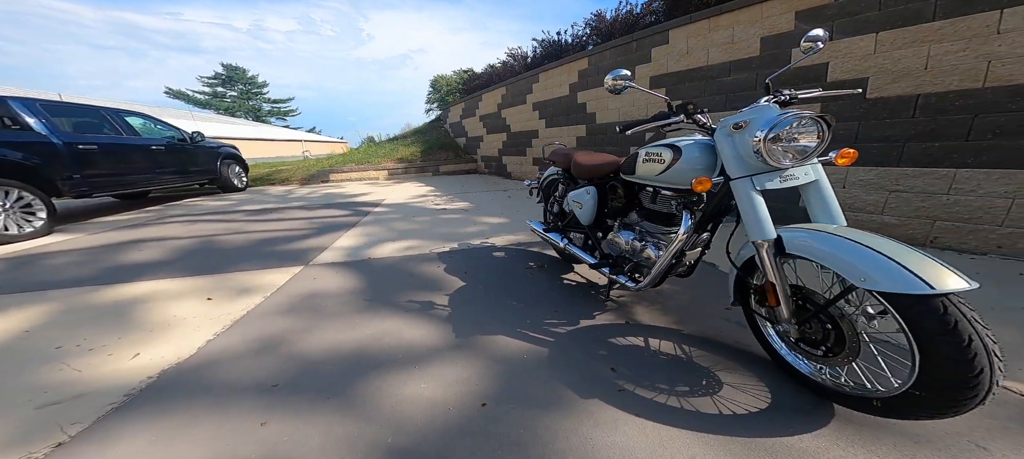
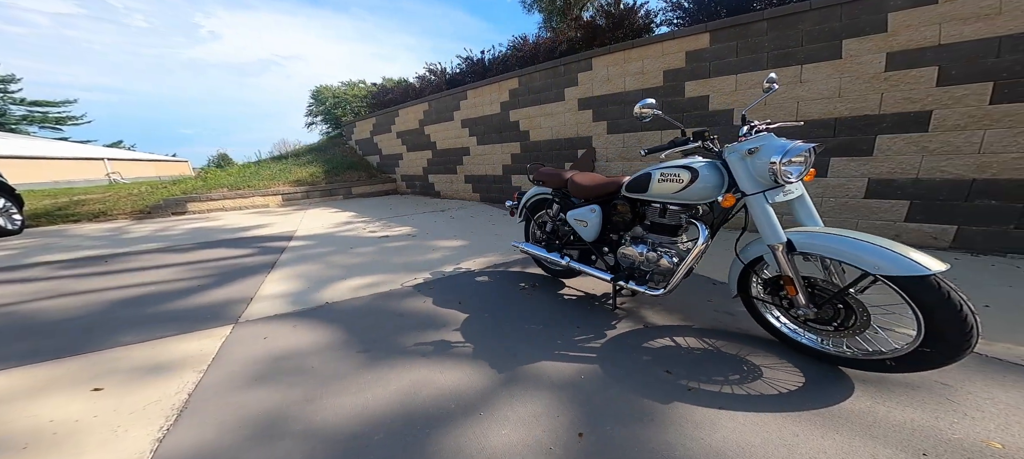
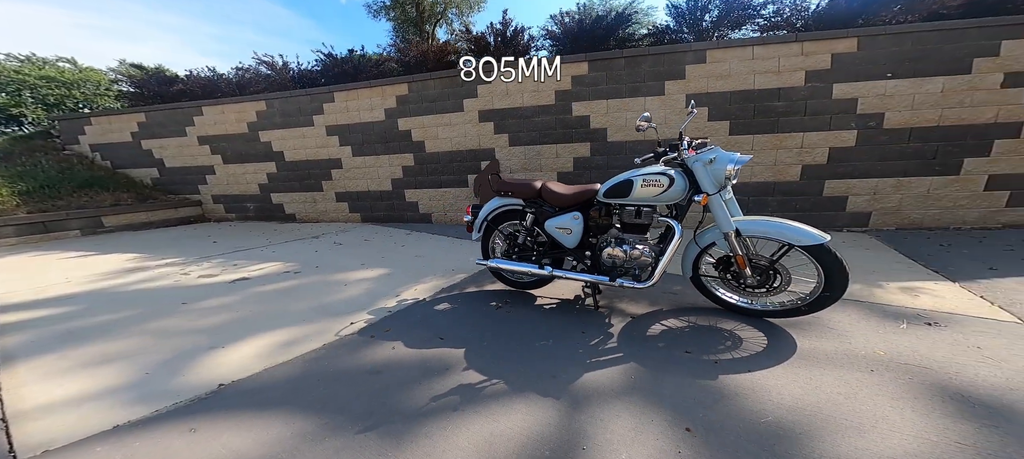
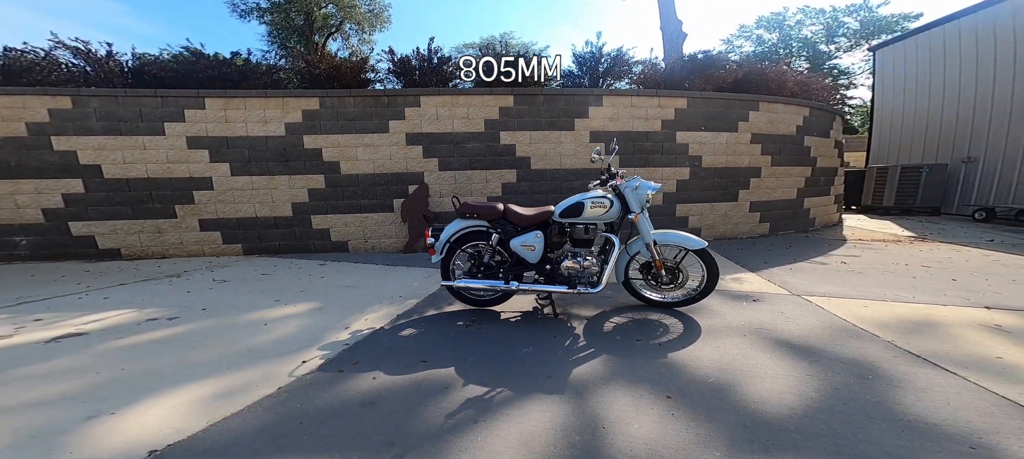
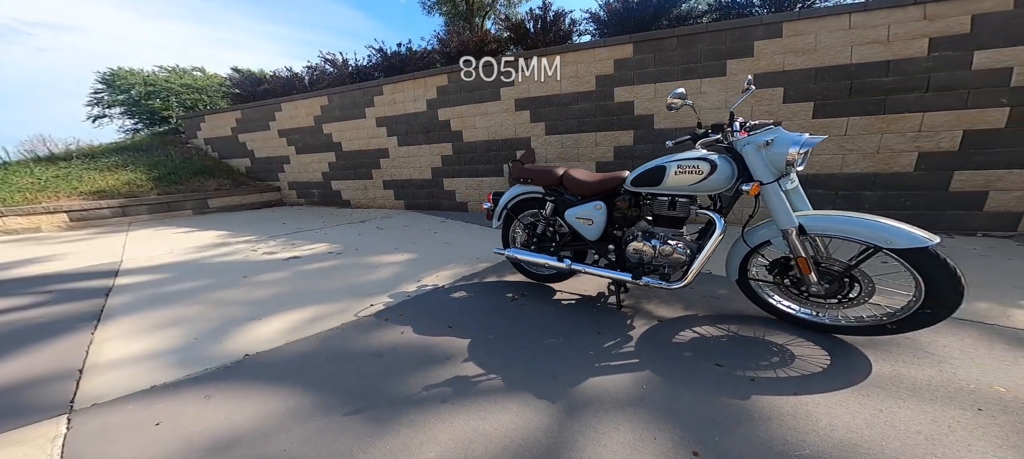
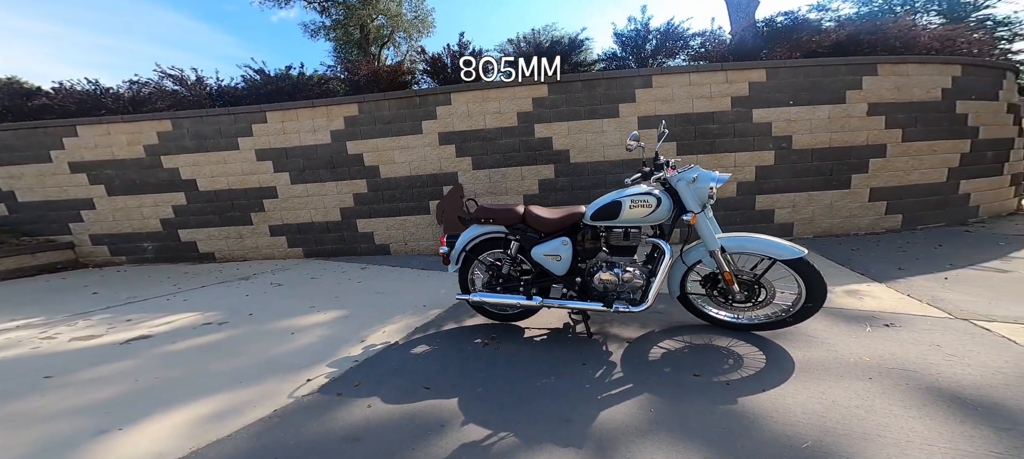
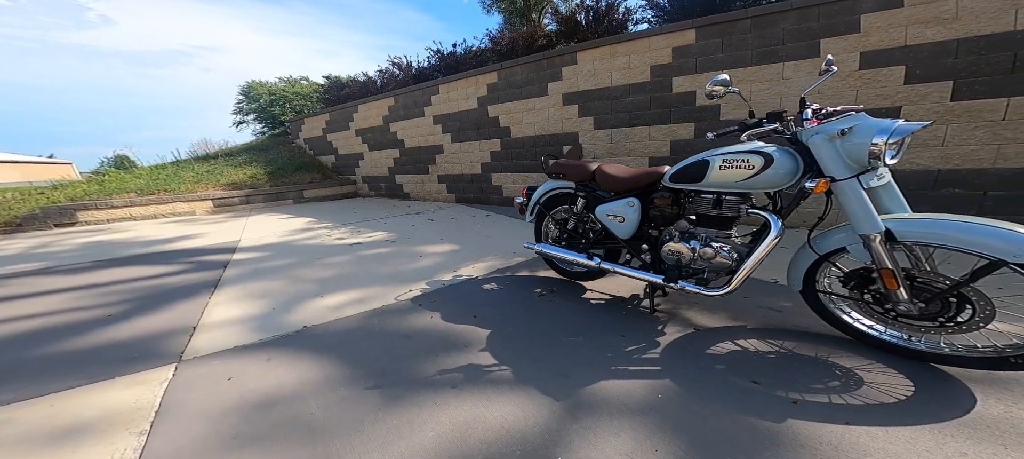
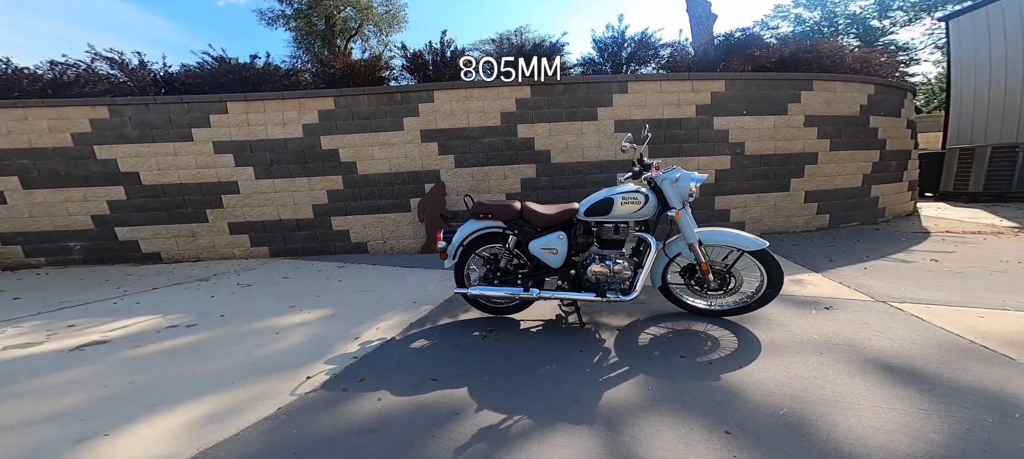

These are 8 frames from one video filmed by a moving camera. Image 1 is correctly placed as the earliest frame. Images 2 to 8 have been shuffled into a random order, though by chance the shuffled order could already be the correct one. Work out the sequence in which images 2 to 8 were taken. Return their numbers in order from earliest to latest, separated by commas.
2, 7, 5, 3, 6, 8, 4
